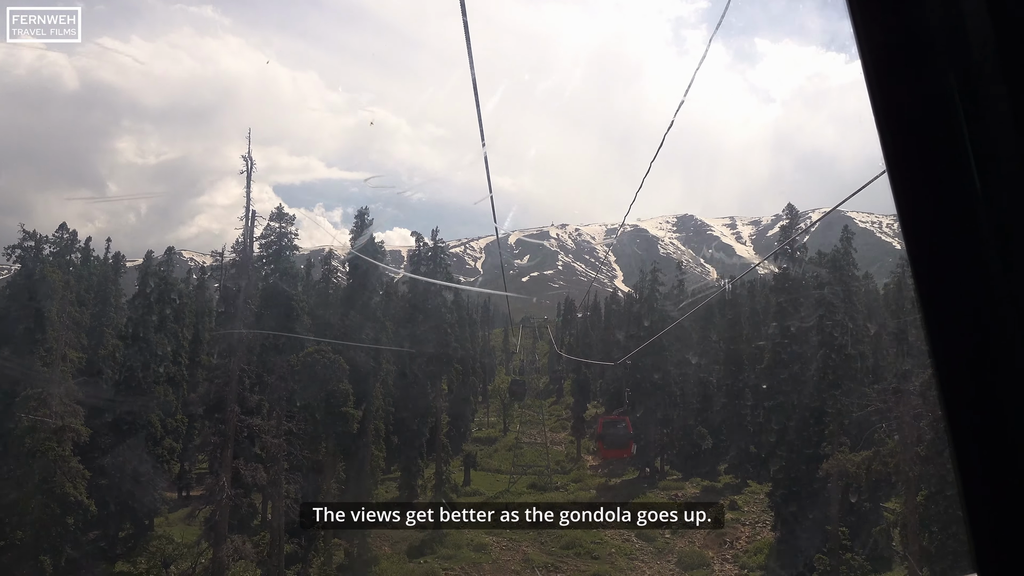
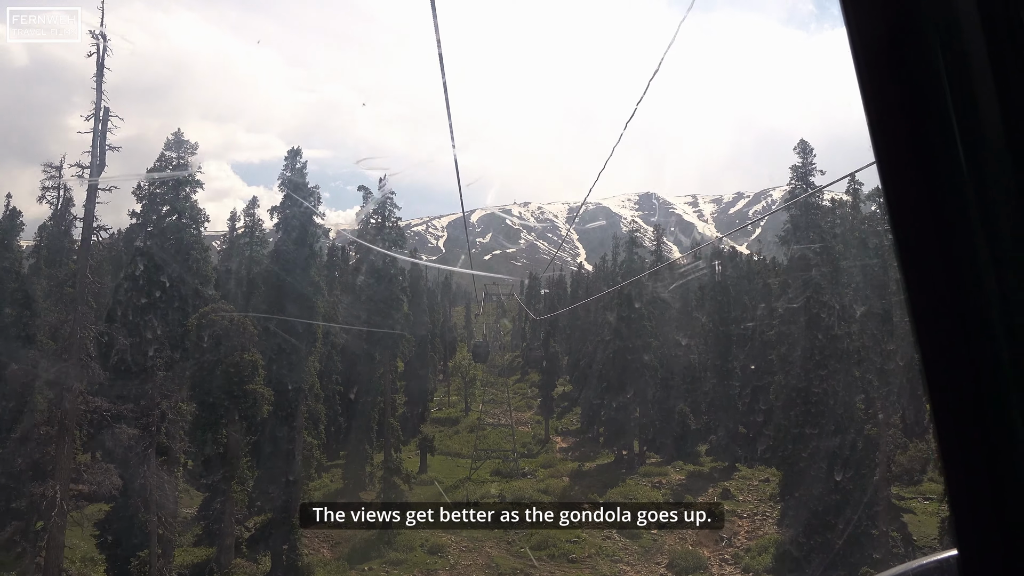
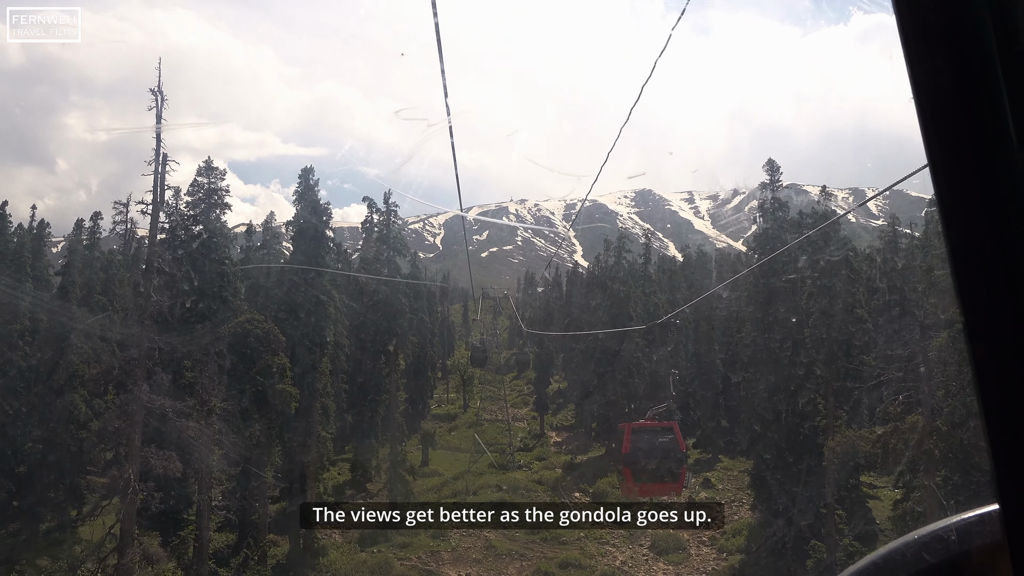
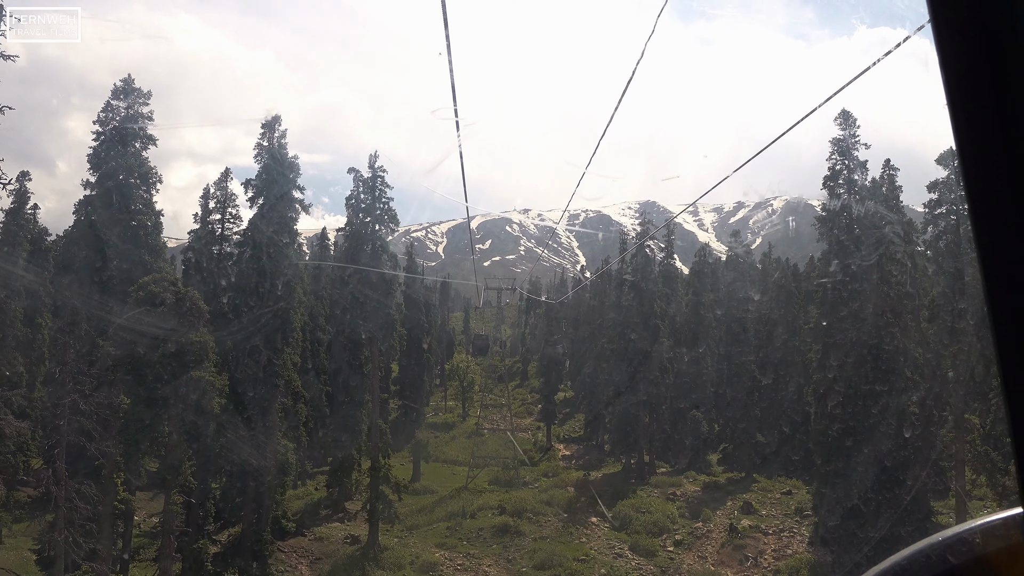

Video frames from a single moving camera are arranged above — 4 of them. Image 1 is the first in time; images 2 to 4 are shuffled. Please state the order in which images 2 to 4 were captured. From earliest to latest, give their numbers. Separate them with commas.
3, 2, 4
